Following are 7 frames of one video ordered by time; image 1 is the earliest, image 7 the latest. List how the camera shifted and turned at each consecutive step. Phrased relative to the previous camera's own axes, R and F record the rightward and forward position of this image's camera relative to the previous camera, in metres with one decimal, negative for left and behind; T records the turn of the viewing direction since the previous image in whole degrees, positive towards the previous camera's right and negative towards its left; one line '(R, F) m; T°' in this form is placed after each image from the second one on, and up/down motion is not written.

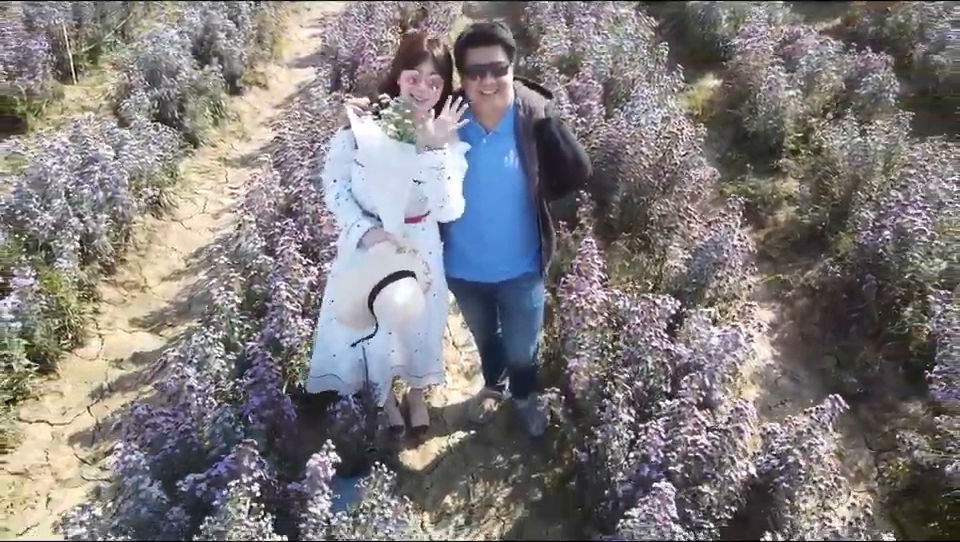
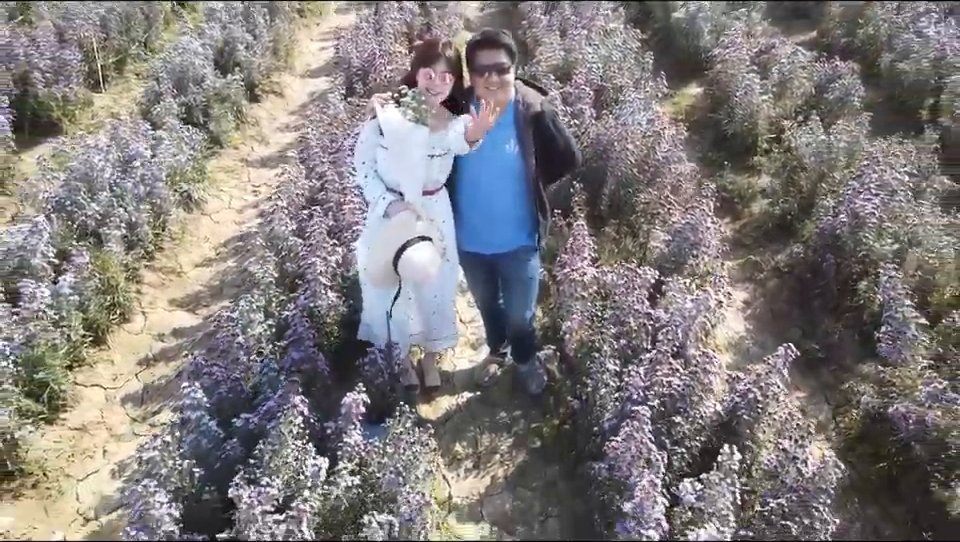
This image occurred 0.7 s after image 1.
(0.0, -0.4) m; 0°
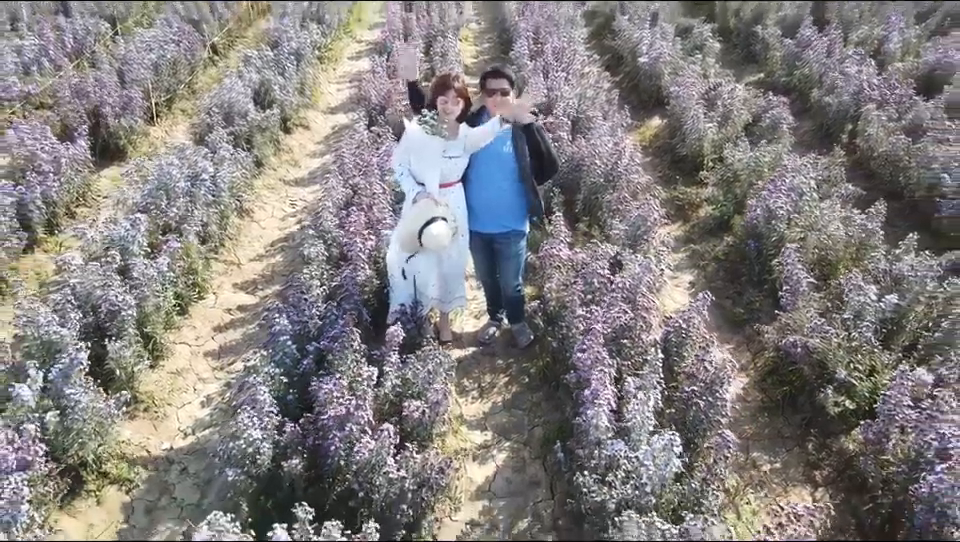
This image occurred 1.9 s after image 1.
(-0.1, -0.9) m; +1°
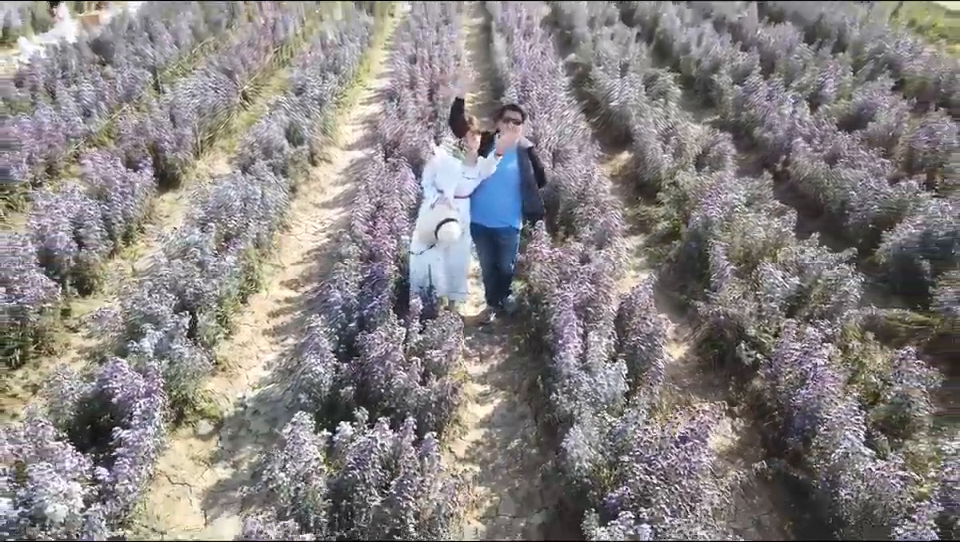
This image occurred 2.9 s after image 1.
(-0.1, -1.1) m; +1°
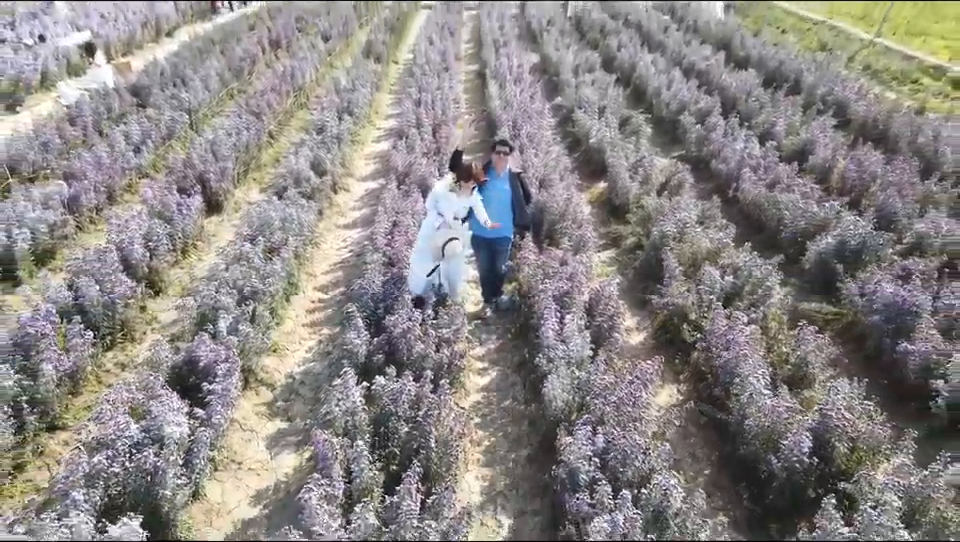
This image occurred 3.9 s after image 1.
(0.0, -1.2) m; 0°
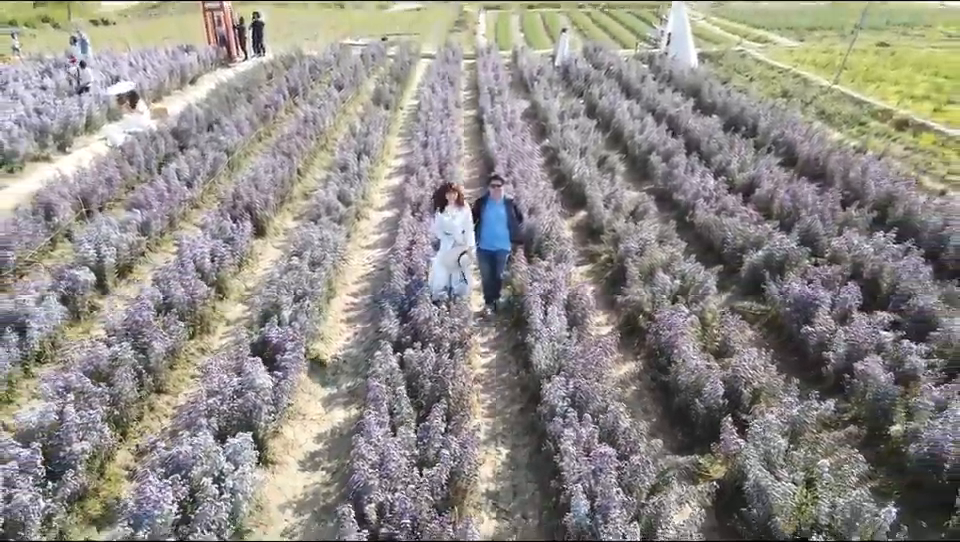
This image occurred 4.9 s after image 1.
(-0.1, -1.7) m; 0°
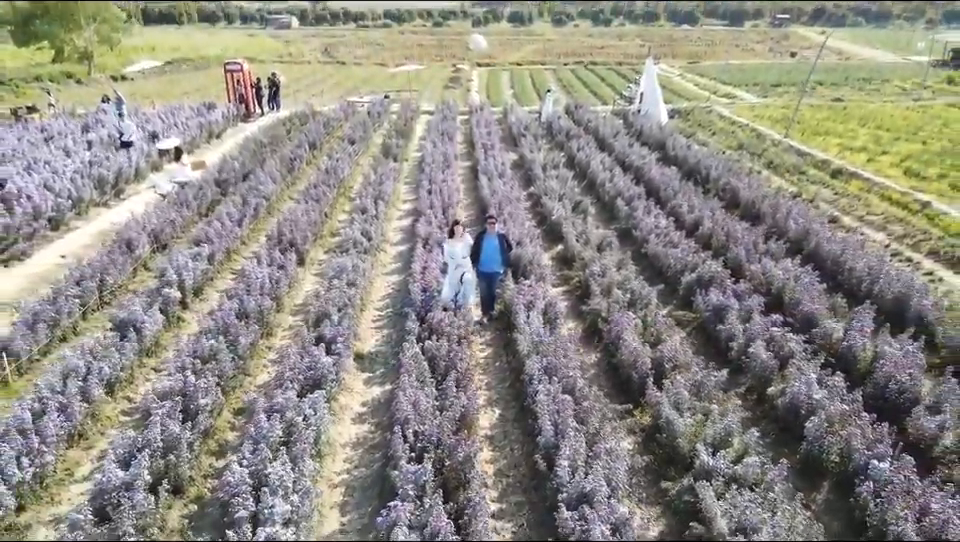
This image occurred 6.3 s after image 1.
(-0.1, -2.5) m; +1°
